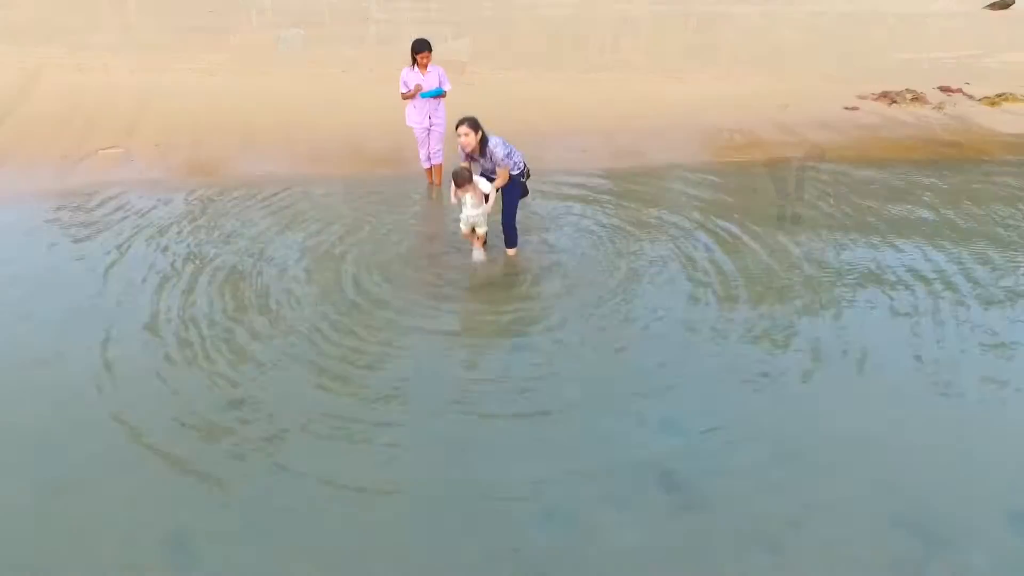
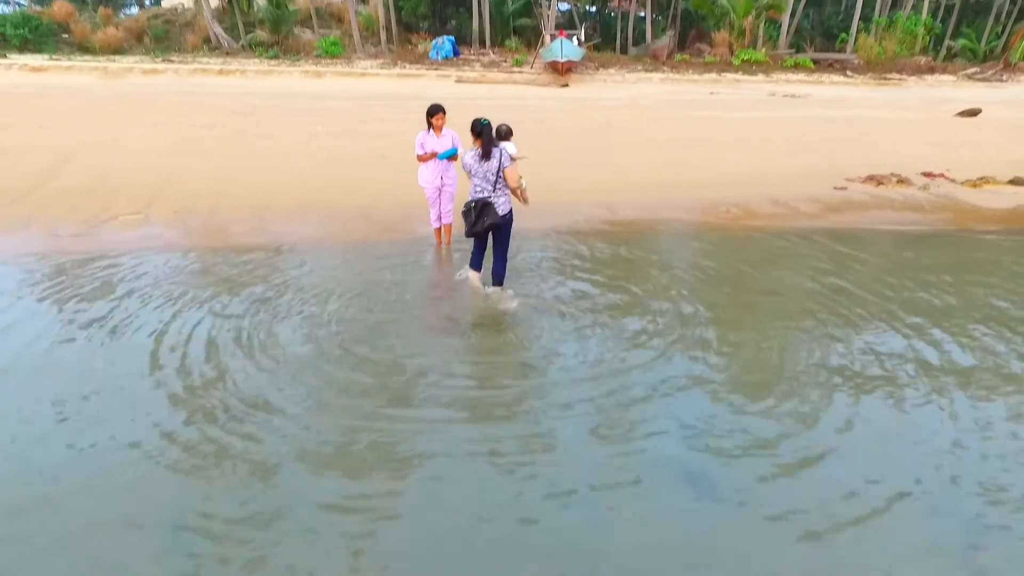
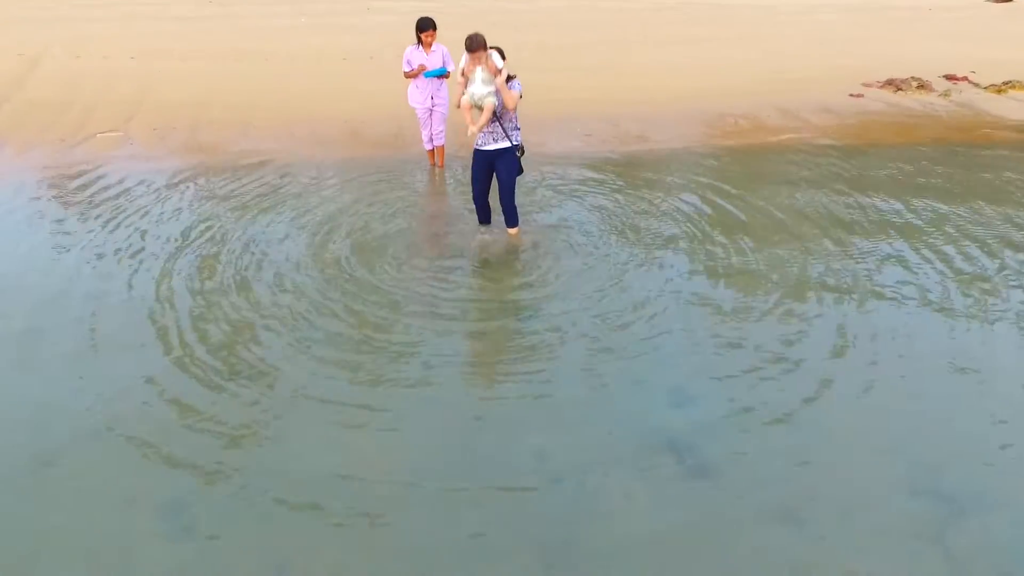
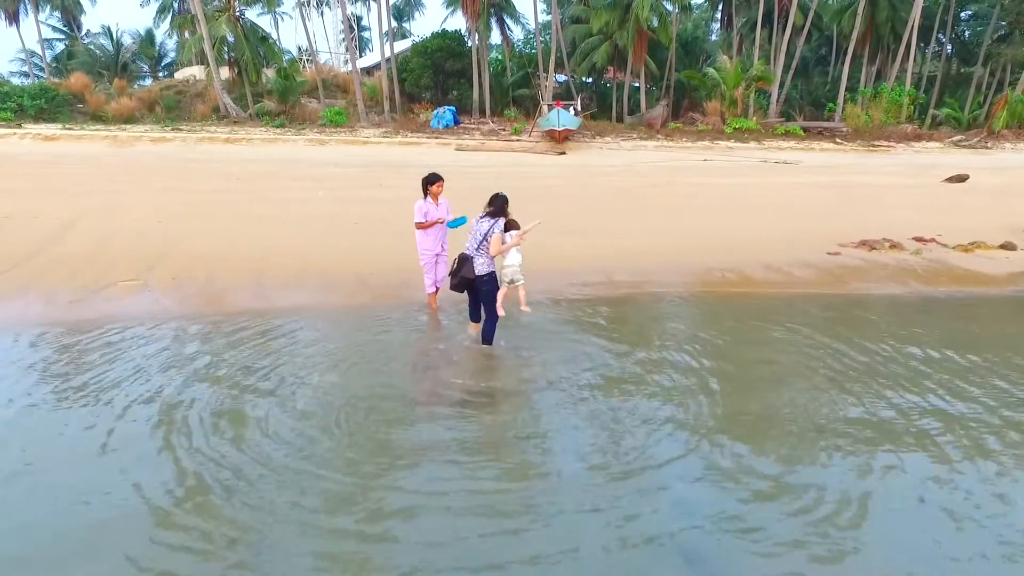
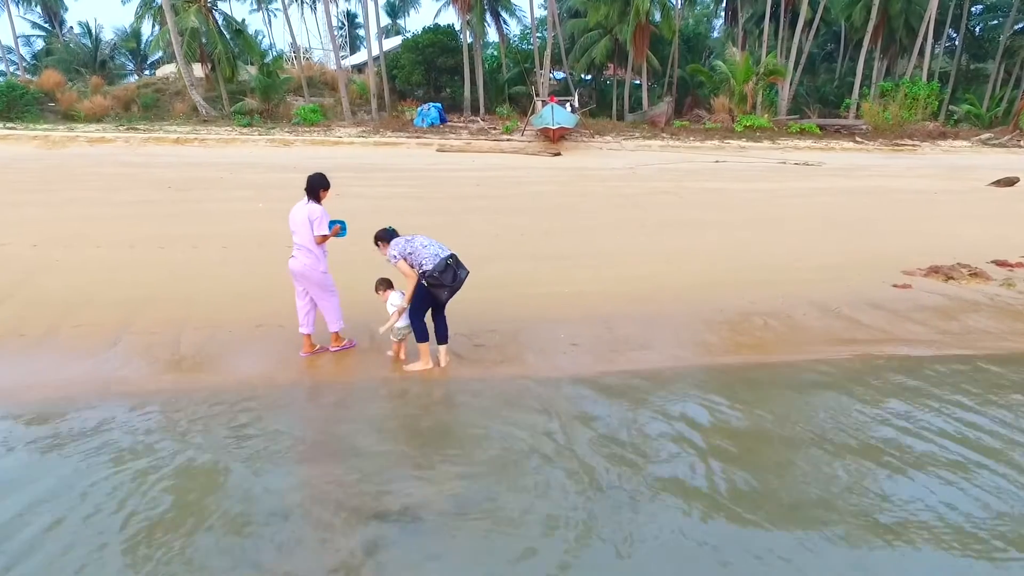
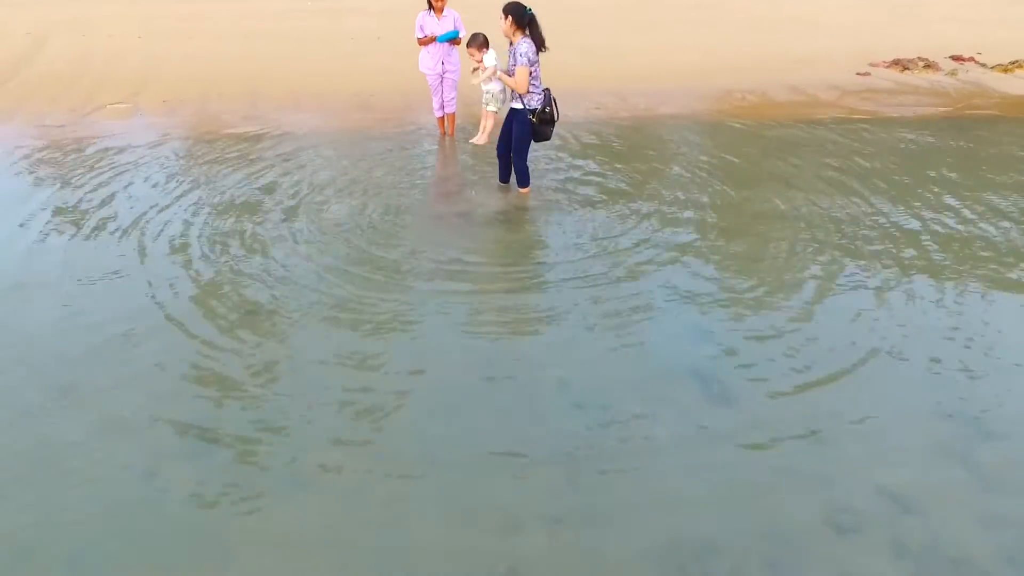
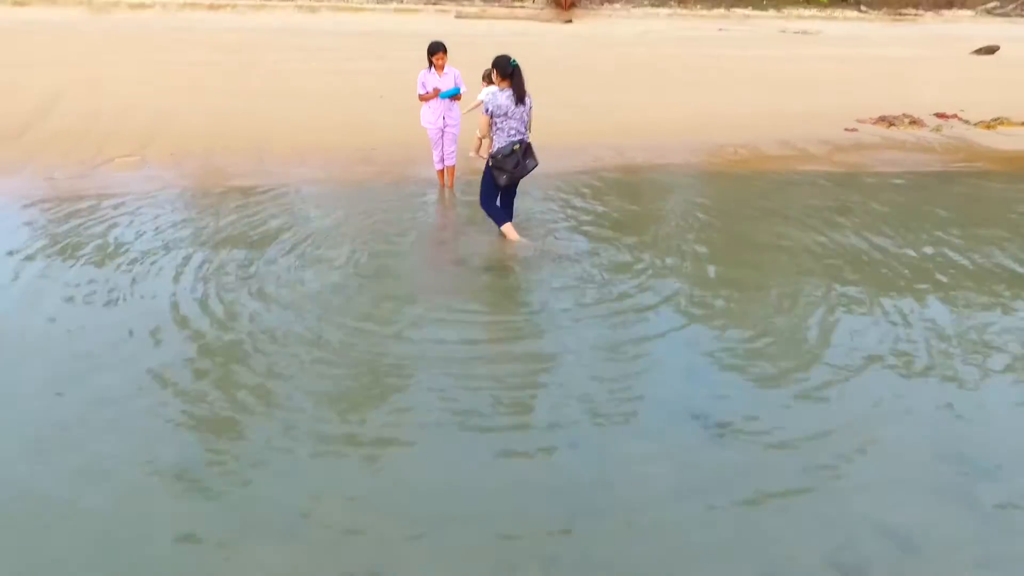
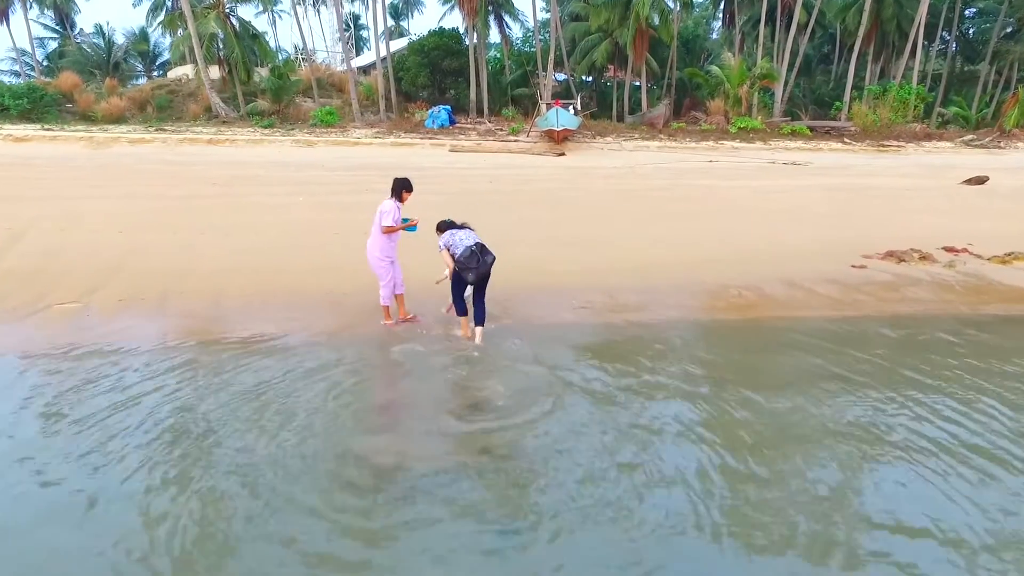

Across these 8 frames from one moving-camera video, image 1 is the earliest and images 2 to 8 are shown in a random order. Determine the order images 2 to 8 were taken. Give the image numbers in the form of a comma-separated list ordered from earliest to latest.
3, 6, 7, 2, 4, 8, 5
